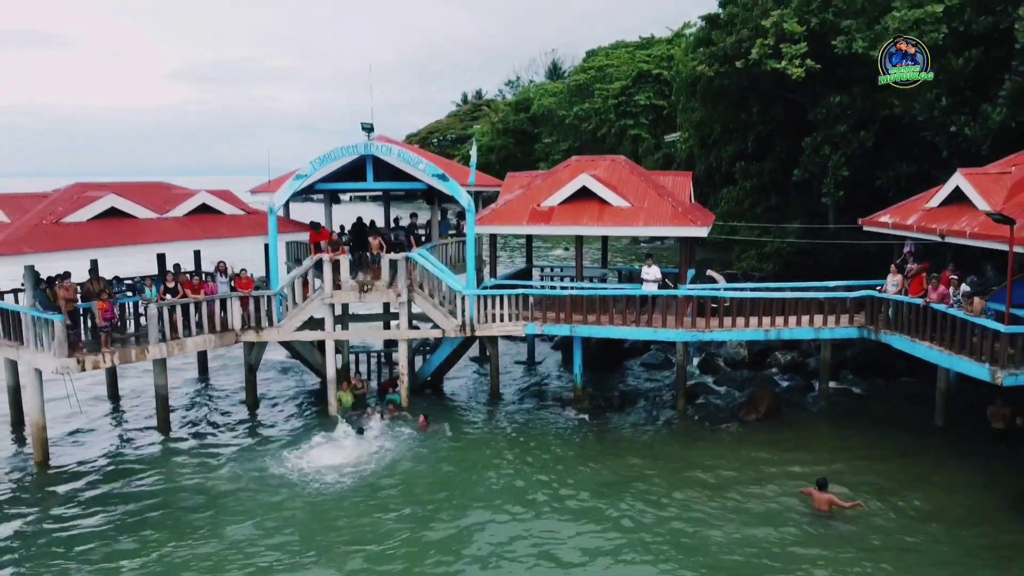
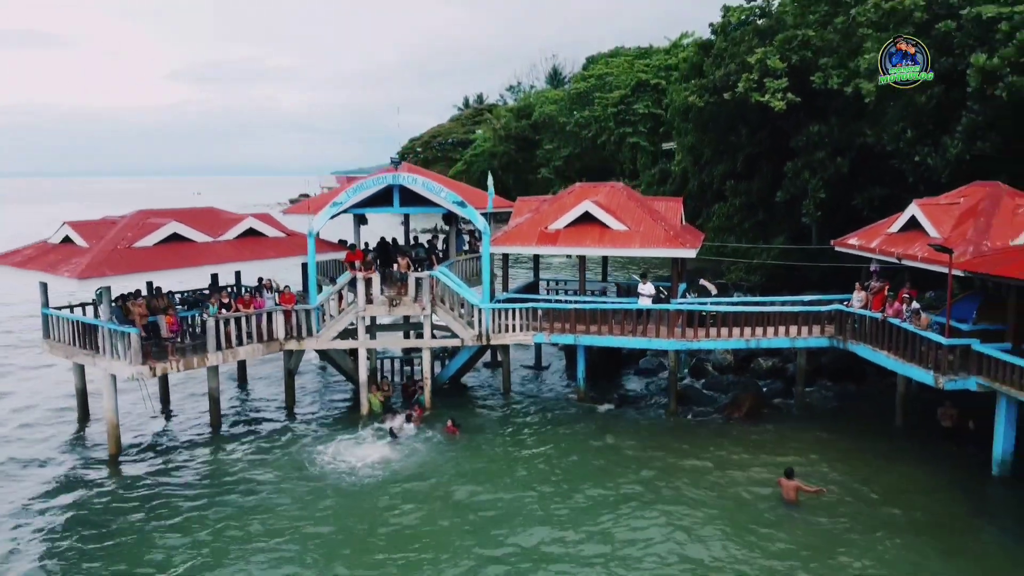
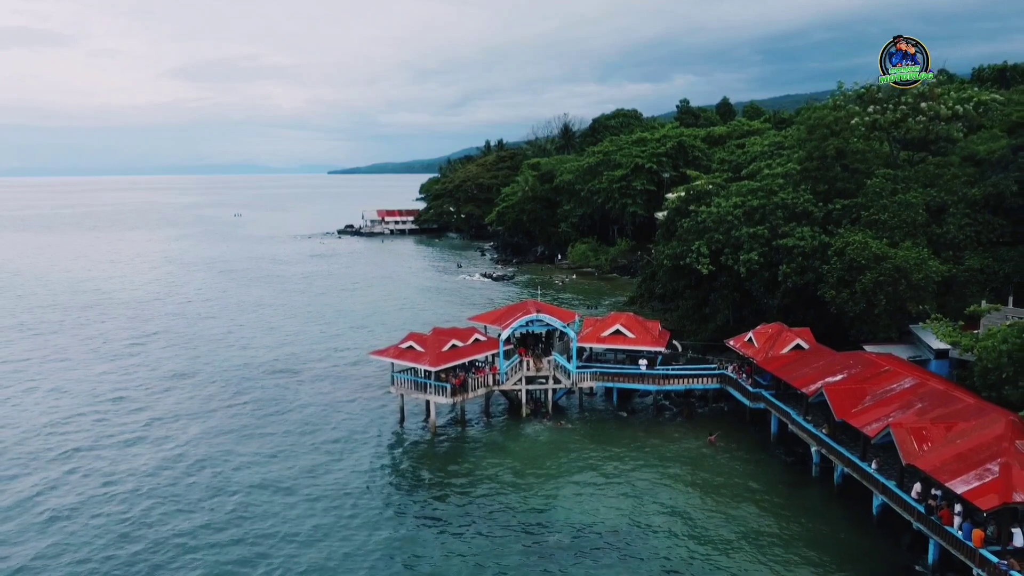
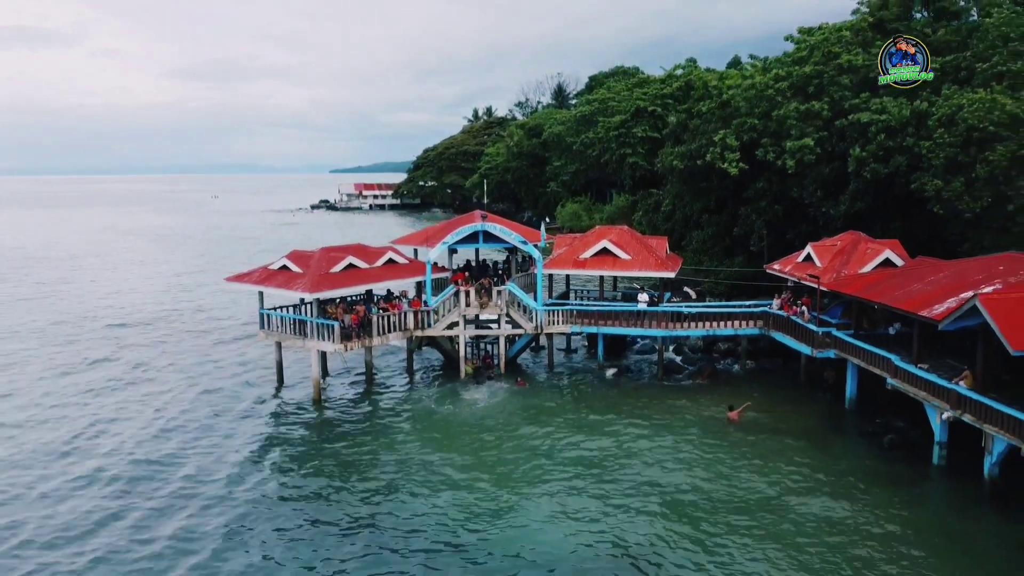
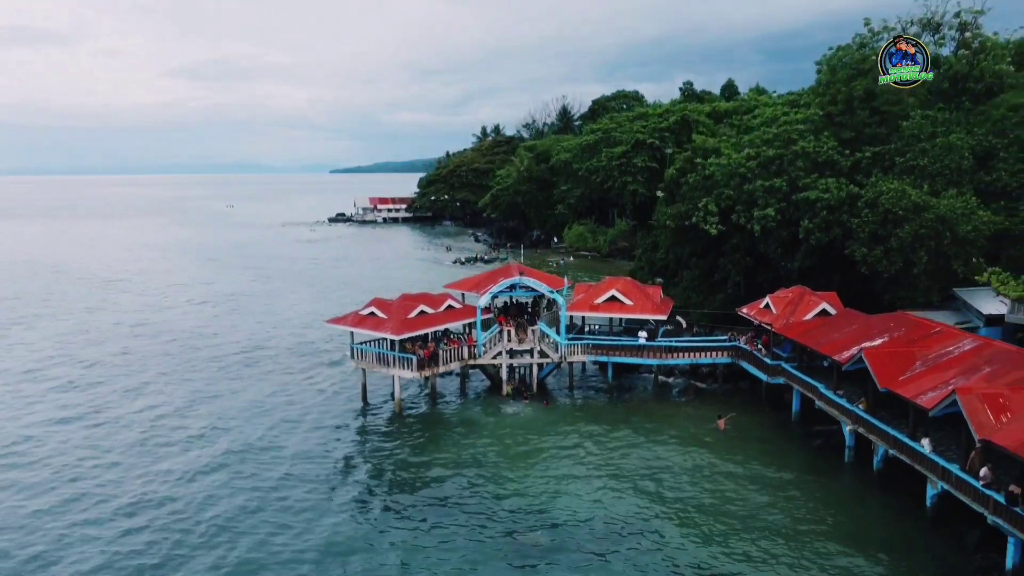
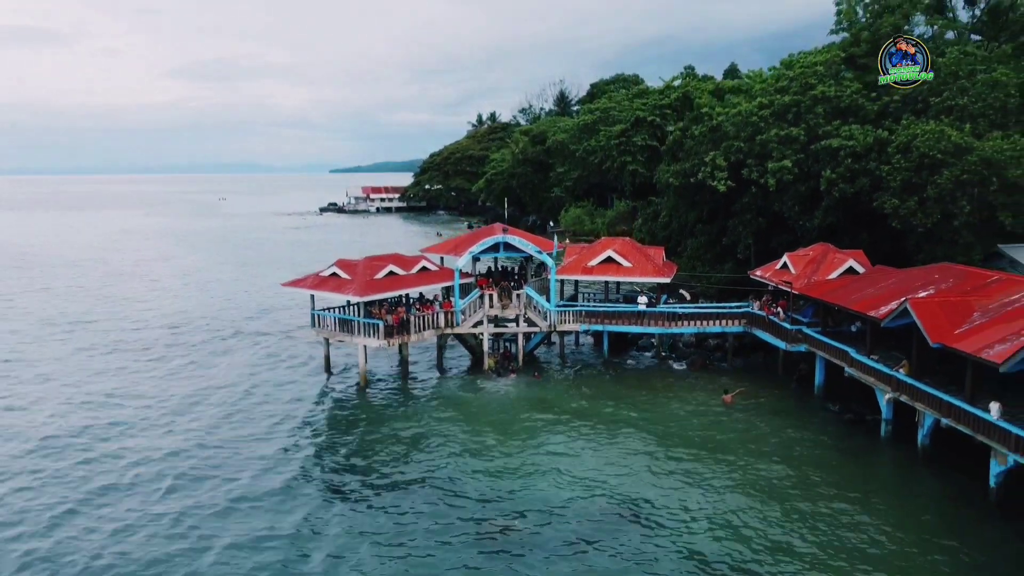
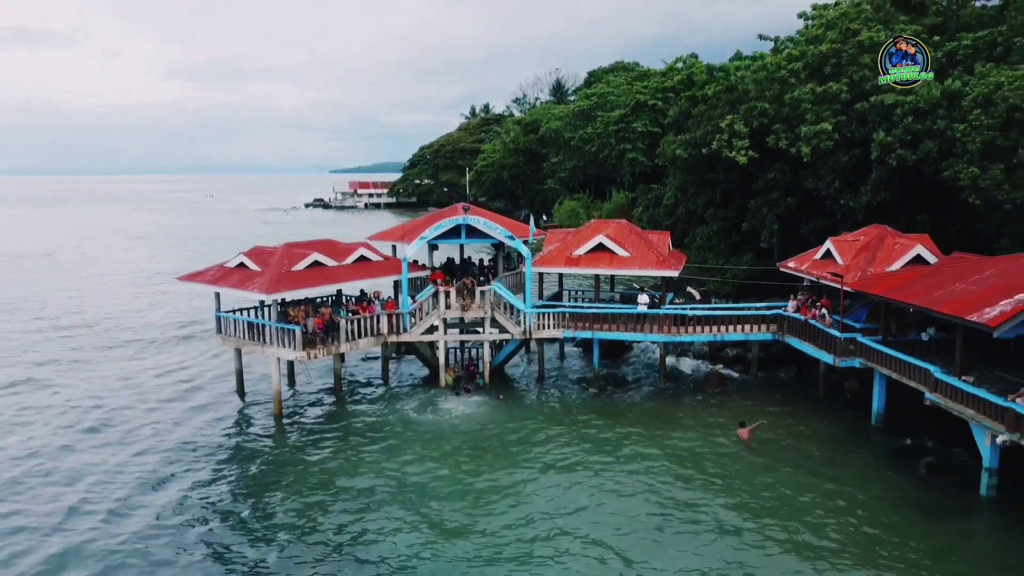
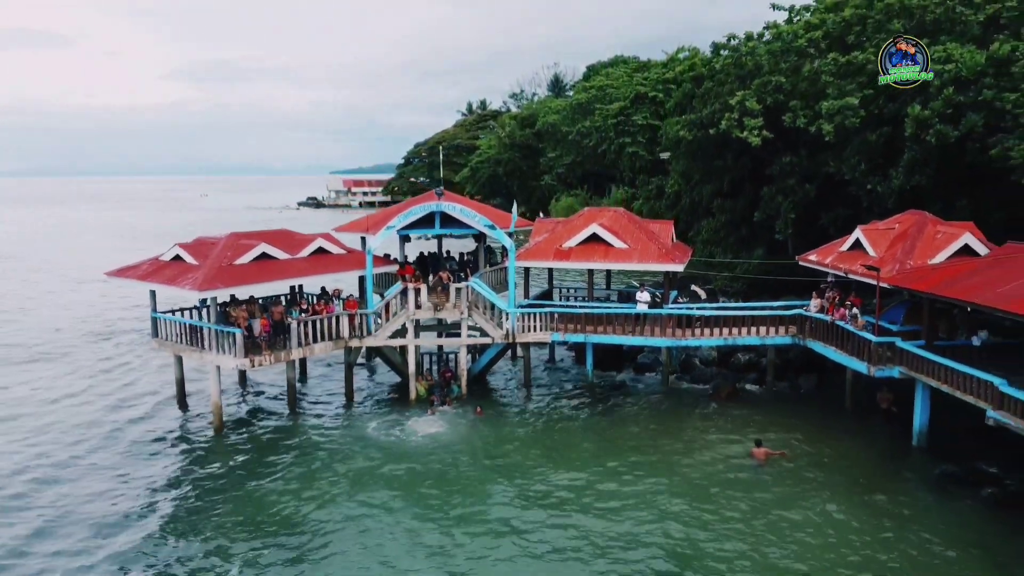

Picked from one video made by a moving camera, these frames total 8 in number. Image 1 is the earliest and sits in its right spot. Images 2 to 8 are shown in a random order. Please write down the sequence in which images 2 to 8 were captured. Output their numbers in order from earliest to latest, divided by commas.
2, 8, 7, 4, 6, 5, 3
